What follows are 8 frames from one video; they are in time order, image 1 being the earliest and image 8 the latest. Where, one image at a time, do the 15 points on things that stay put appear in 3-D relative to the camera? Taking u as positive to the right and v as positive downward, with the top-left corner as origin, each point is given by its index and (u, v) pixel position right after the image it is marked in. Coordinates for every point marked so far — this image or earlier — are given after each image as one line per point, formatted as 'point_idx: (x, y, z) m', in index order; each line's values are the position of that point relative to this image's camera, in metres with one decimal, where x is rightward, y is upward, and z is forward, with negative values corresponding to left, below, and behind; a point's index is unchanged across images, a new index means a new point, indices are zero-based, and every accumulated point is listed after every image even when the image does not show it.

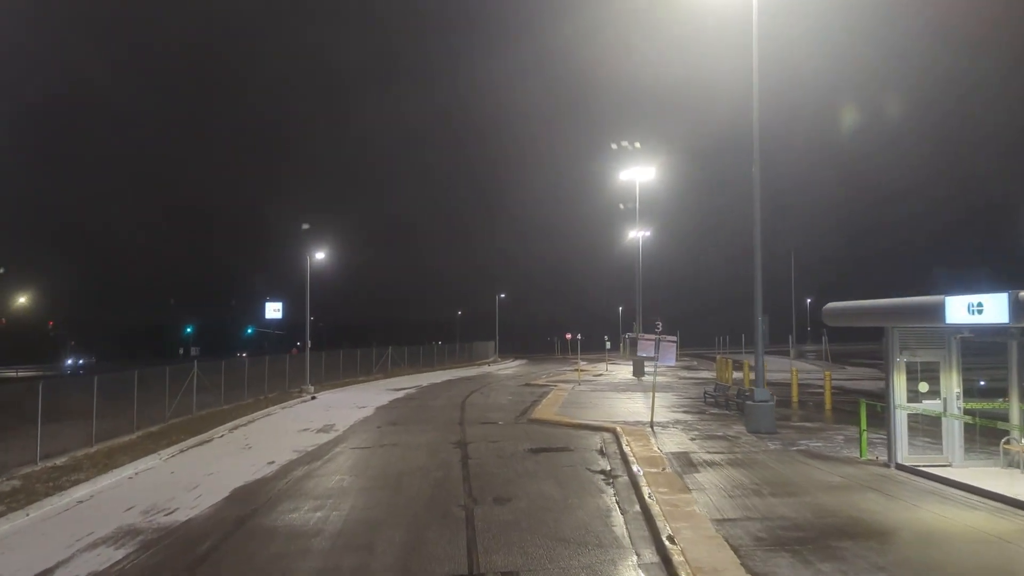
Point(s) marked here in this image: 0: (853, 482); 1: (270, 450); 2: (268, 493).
0: (+4.8, -2.7, +10.7) m
1: (-5.0, -3.4, +15.9) m
2: (-3.7, -3.1, +11.5) m
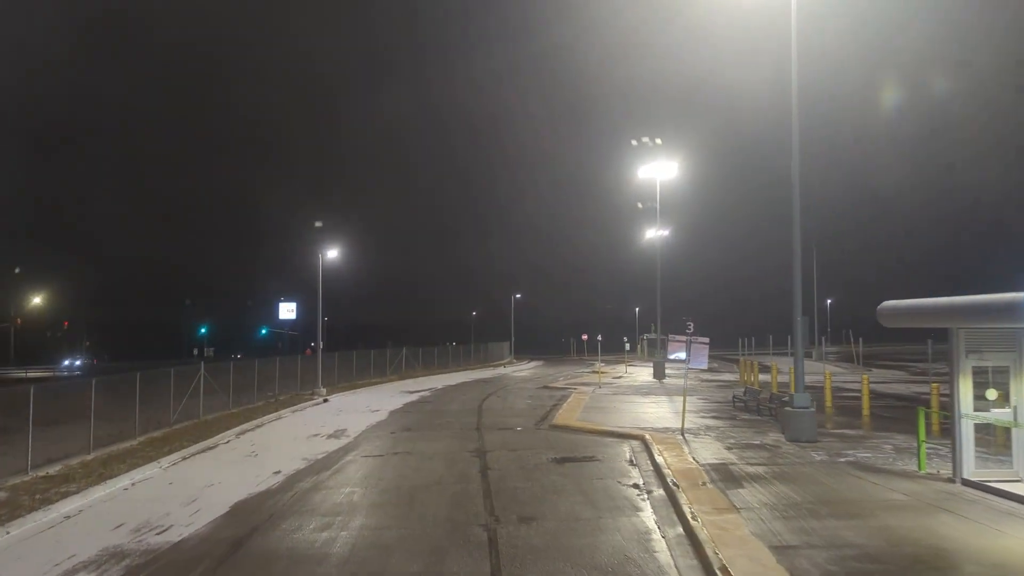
0: (+5.1, -2.7, +9.6) m
1: (-4.6, -3.3, +15.0) m
2: (-3.3, -3.0, +10.6) m
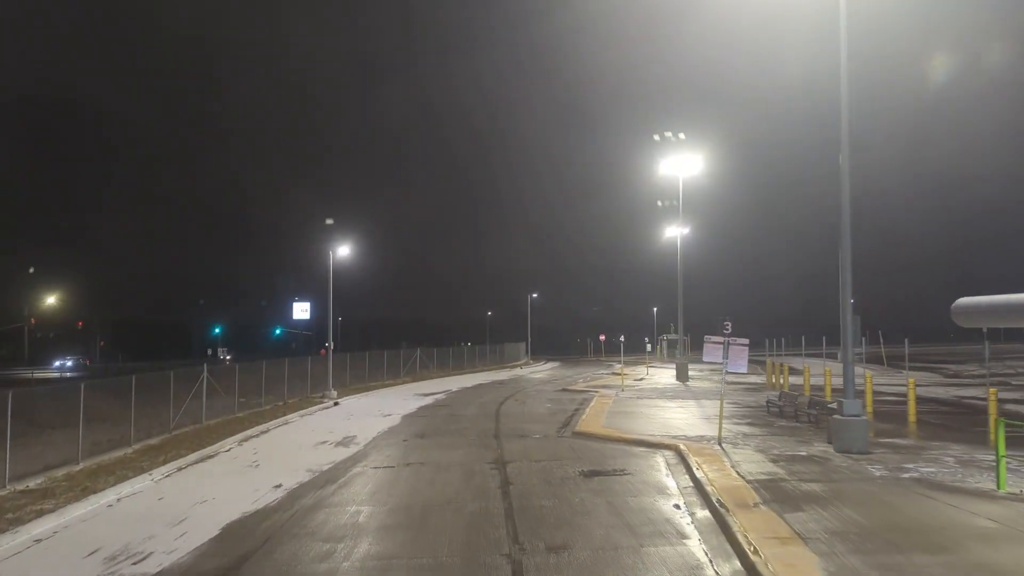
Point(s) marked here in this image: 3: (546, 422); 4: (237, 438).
0: (+5.4, -2.6, +8.3) m
1: (-4.2, -3.3, +13.8) m
2: (-3.0, -3.0, +9.4) m
3: (+0.9, -3.4, +19.7) m
4: (-6.2, -3.4, +17.2) m
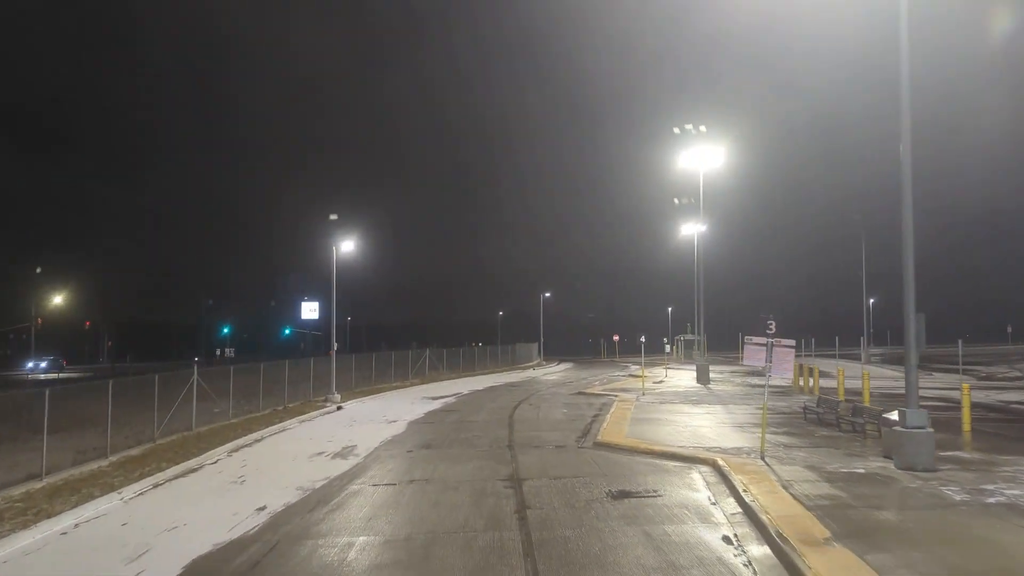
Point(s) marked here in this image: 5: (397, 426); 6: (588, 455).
0: (+5.6, -2.5, +6.6) m
1: (-3.9, -3.2, +12.3) m
2: (-2.8, -2.9, +7.9) m
3: (+1.2, -3.4, +18.1) m
4: (-5.9, -3.3, +15.7) m
5: (-3.0, -3.6, +19.9) m
6: (+1.4, -3.2, +14.4) m
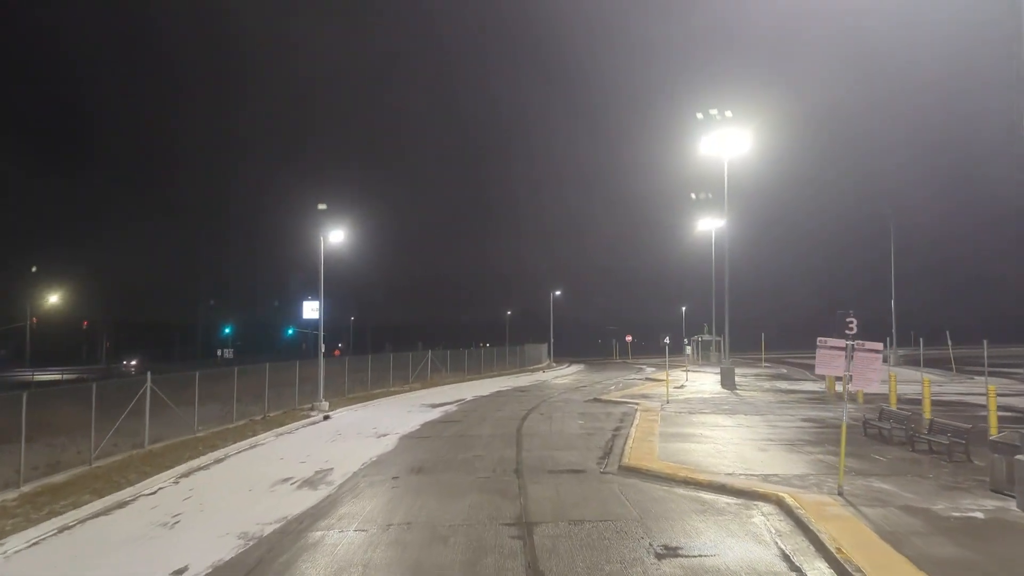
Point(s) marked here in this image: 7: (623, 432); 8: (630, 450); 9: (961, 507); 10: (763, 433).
0: (+5.6, -2.3, +3.8) m
1: (-3.8, -3.0, +9.6) m
2: (-2.8, -2.7, +5.1) m
3: (+1.4, -3.2, +15.3) m
4: (-5.7, -3.1, +13.0) m
5: (-2.8, -3.4, +17.2) m
6: (+1.6, -3.0, +11.6) m
7: (+2.5, -3.2, +17.1) m
8: (+2.2, -3.0, +14.3) m
9: (+5.6, -2.7, +9.6) m
10: (+5.6, -3.3, +17.2) m
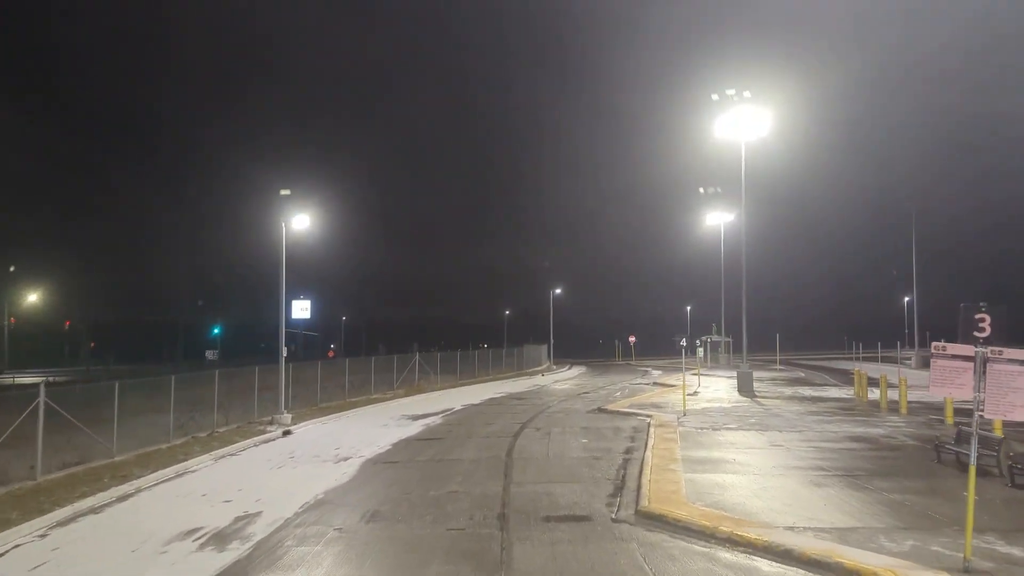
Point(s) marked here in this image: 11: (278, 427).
0: (+5.4, -2.2, +0.6) m
1: (-4.1, -2.9, +6.4) m
2: (-3.0, -2.6, +1.9) m
3: (+1.1, -3.0, +12.1) m
4: (-6.0, -3.0, +9.9) m
5: (-3.1, -3.3, +14.0) m
6: (+1.3, -2.8, +8.5) m
7: (+2.3, -3.1, +13.9) m
8: (+2.0, -2.9, +11.1) m
9: (+5.4, -2.6, +6.4) m
10: (+5.4, -3.1, +14.0) m
11: (-5.8, -3.4, +19.1) m
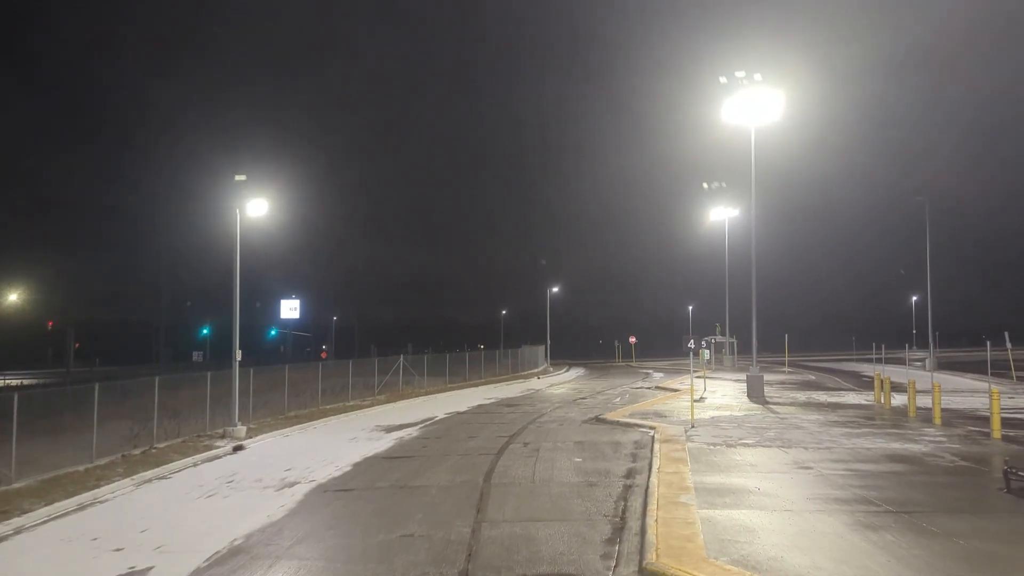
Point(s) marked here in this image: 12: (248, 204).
0: (+5.0, -2.1, -1.8) m
1: (-4.4, -2.8, +4.0) m
2: (-3.3, -2.4, -0.4) m
3: (+0.8, -2.9, +9.7) m
4: (-6.3, -2.9, +7.5) m
5: (-3.4, -3.2, +11.6) m
6: (+1.0, -2.7, +6.1) m
7: (+1.9, -2.9, +11.5) m
8: (+1.7, -2.7, +8.7) m
9: (+5.0, -2.4, +4.0) m
10: (+5.1, -3.0, +11.6) m
11: (-6.2, -3.3, +16.7) m
12: (-6.1, +2.0, +17.9) m
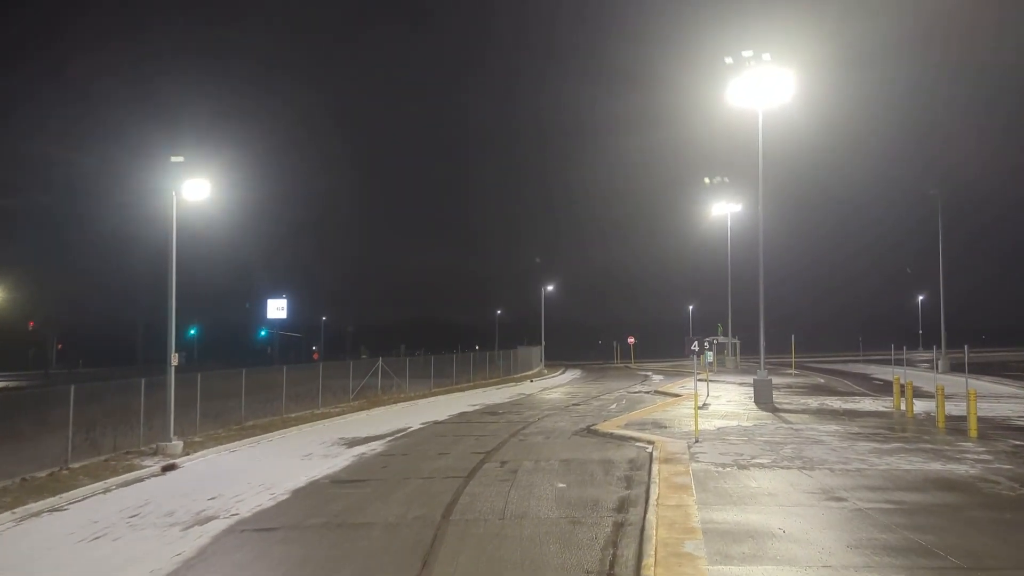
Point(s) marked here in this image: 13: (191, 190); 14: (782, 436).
0: (+4.6, -1.9, -4.1) m
1: (-4.9, -2.6, +1.7) m
2: (-3.8, -2.3, -2.7) m
3: (+0.3, -2.8, +7.4) m
4: (-6.8, -2.7, +5.2) m
5: (-3.9, -3.1, +9.3) m
6: (+0.5, -2.6, +3.8) m
7: (+1.5, -2.8, +9.2) m
8: (+1.2, -2.6, +6.4) m
9: (+4.6, -2.3, +1.7) m
10: (+4.6, -2.9, +9.3) m
11: (-6.6, -3.2, +14.4) m
12: (-6.6, +2.1, +15.6) m
13: (-6.6, +2.0, +16.0) m
14: (+6.2, -3.4, +17.7) m
